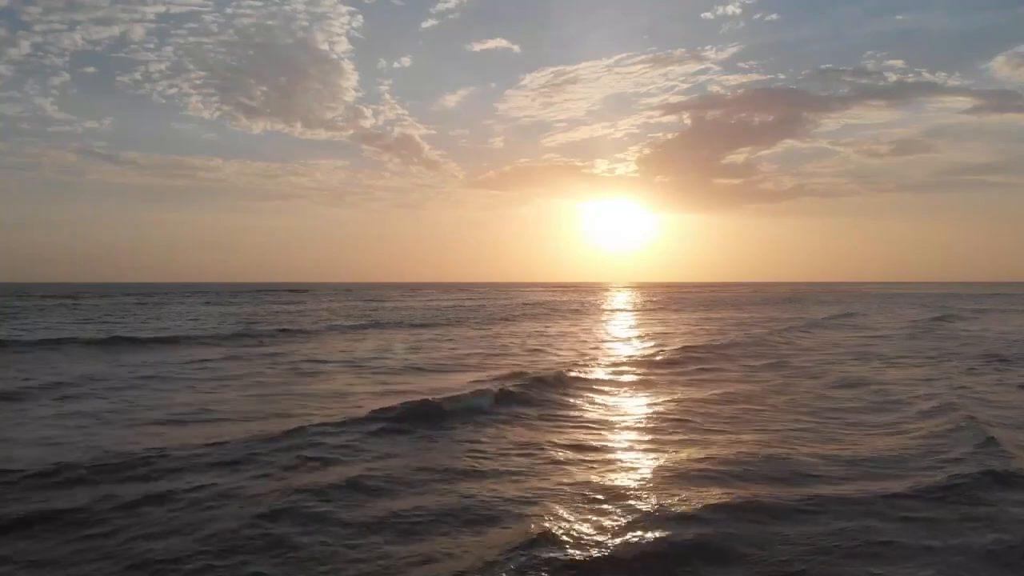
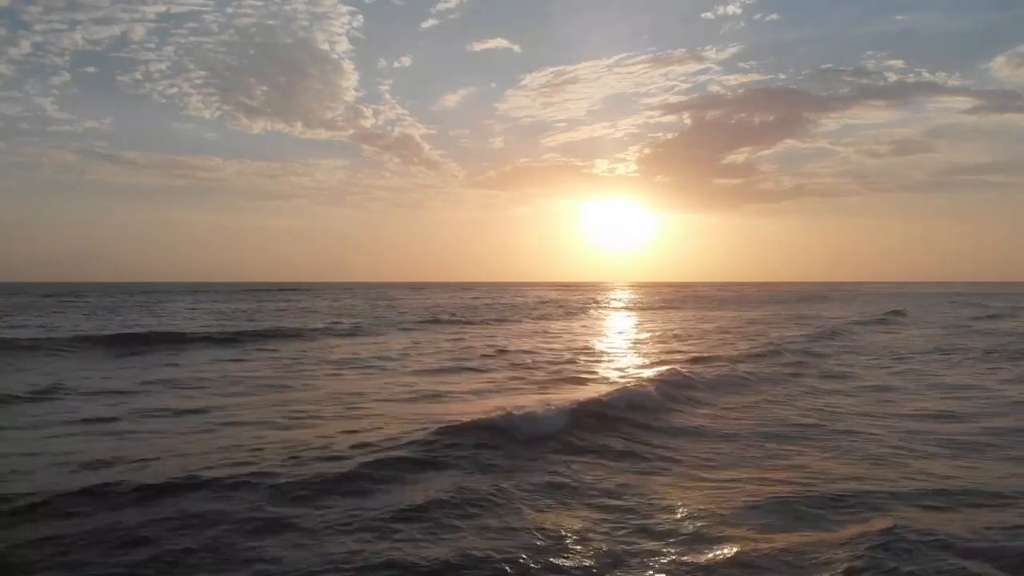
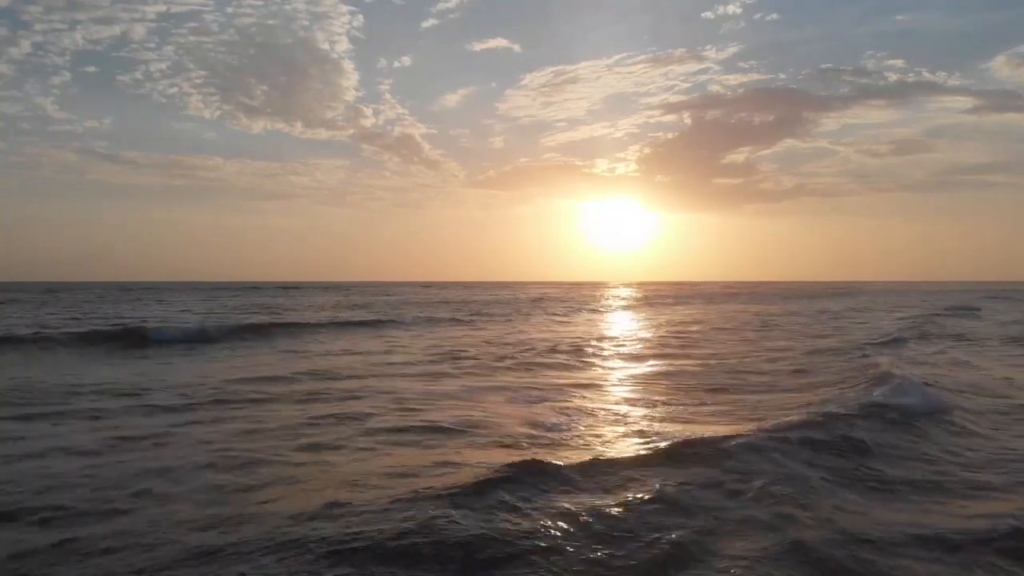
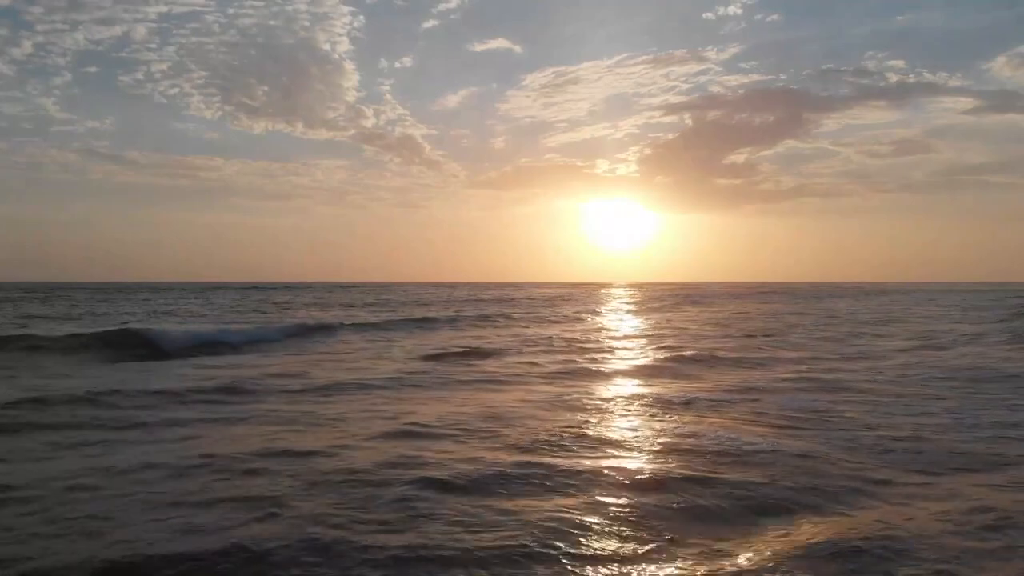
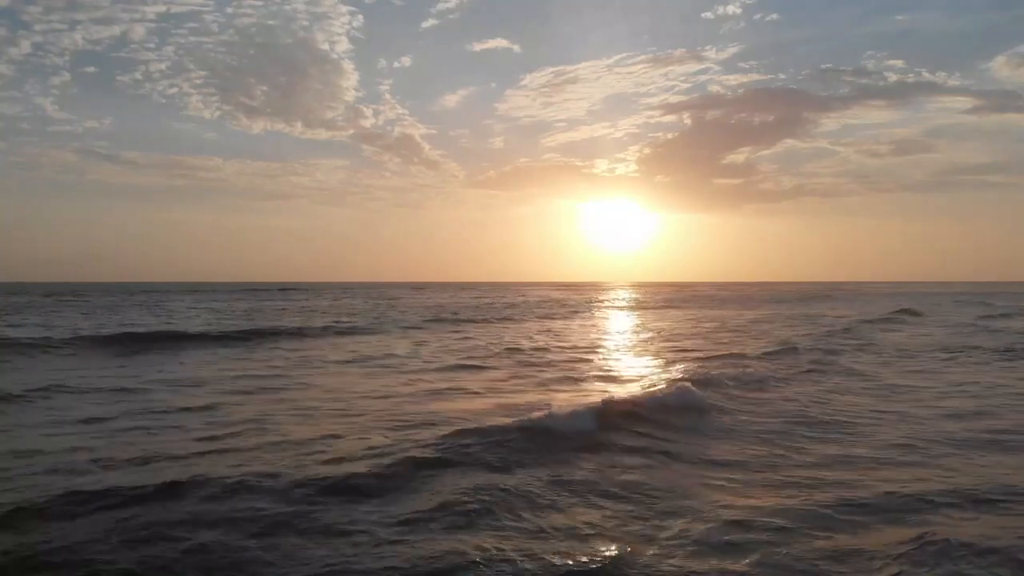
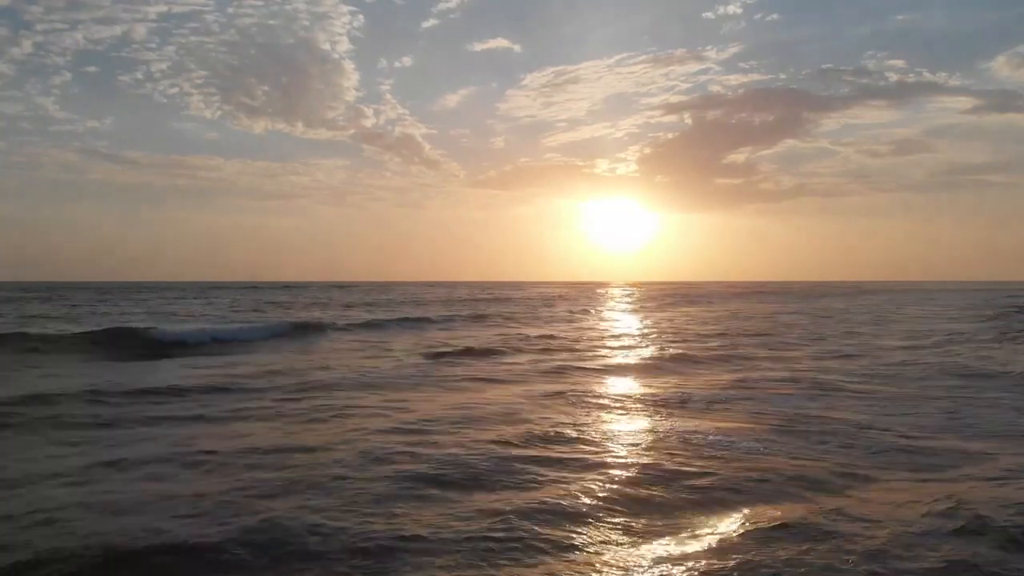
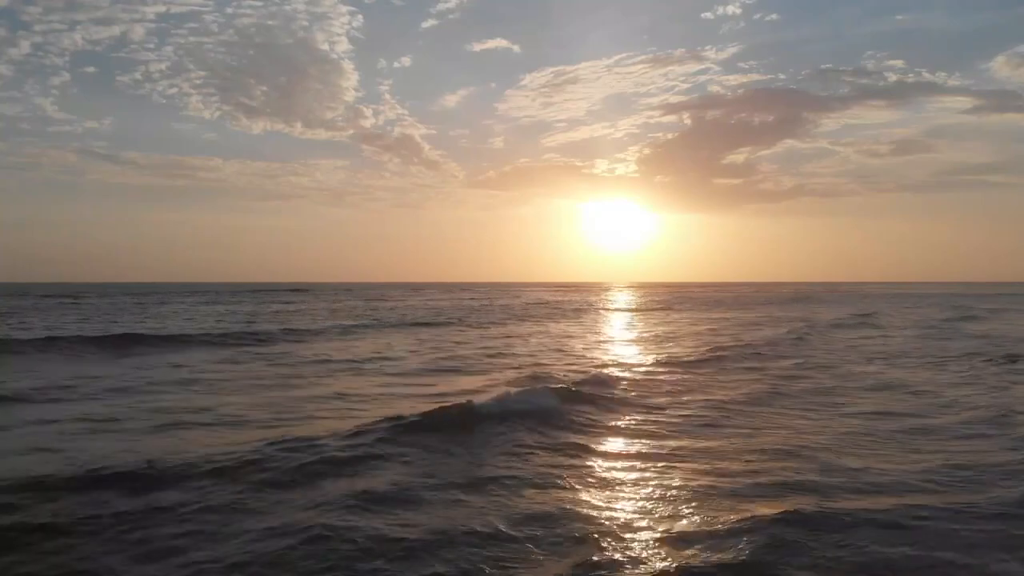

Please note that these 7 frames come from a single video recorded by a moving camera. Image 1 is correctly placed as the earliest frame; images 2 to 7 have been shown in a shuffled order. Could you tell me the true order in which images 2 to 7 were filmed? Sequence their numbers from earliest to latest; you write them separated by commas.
7, 2, 5, 3, 6, 4
